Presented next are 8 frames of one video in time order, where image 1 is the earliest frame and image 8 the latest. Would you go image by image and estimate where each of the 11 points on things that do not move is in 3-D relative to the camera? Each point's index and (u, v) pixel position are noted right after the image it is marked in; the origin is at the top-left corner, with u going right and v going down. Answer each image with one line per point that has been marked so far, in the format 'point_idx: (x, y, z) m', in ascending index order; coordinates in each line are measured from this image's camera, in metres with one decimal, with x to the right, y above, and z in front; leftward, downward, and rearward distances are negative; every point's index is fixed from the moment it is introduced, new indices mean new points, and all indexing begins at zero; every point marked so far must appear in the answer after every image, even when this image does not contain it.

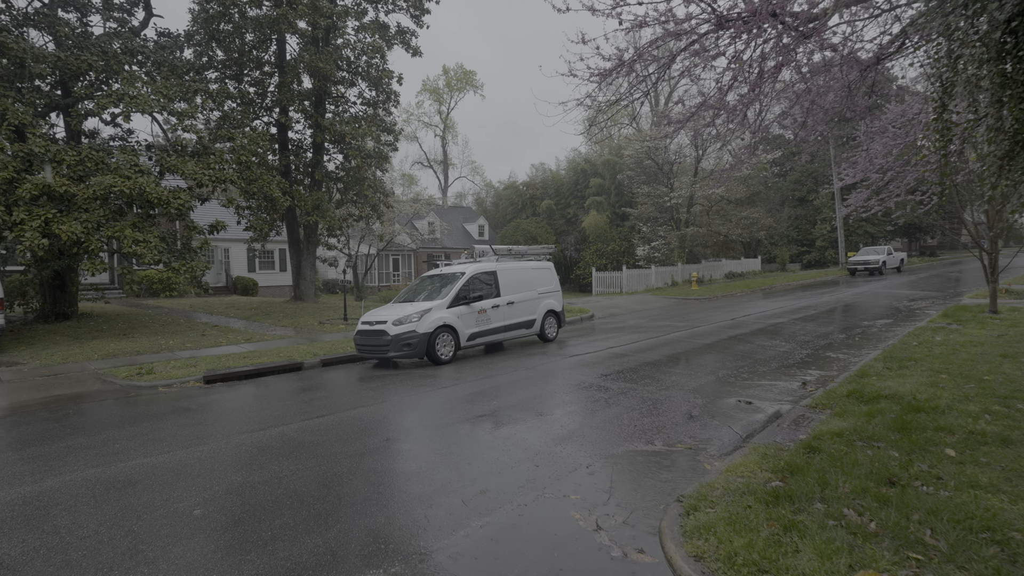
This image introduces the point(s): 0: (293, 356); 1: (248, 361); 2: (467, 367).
0: (-4.4, -1.4, +10.5) m
1: (-5.0, -1.4, +9.9) m
2: (-0.8, -1.4, +9.1) m
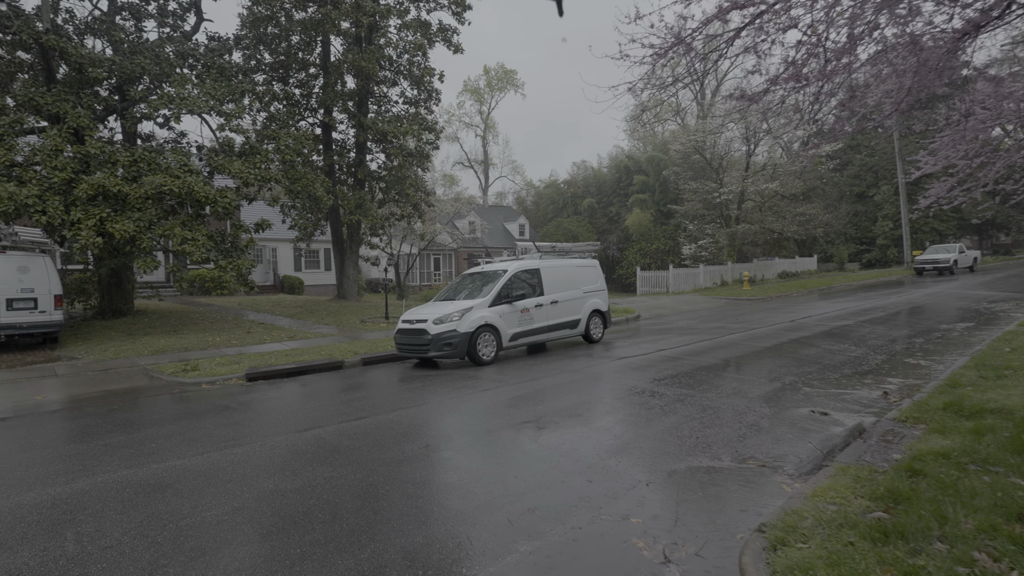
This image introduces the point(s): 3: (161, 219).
0: (-3.5, -1.3, +10.3) m
1: (-4.2, -1.3, +9.9) m
2: (0.0, -1.4, +8.7) m
3: (-8.5, +1.7, +12.6) m
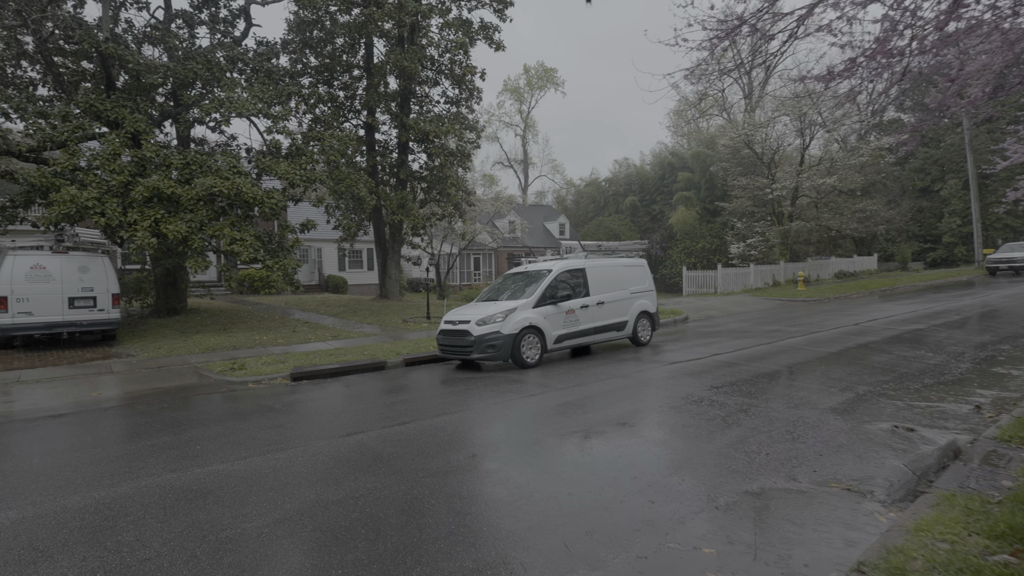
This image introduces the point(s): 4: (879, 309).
0: (-2.7, -1.3, +10.3) m
1: (-3.4, -1.3, +9.9) m
2: (+0.7, -1.4, +8.4) m
3: (-7.5, +1.7, +13.0) m
4: (+11.1, -0.6, +15.7) m
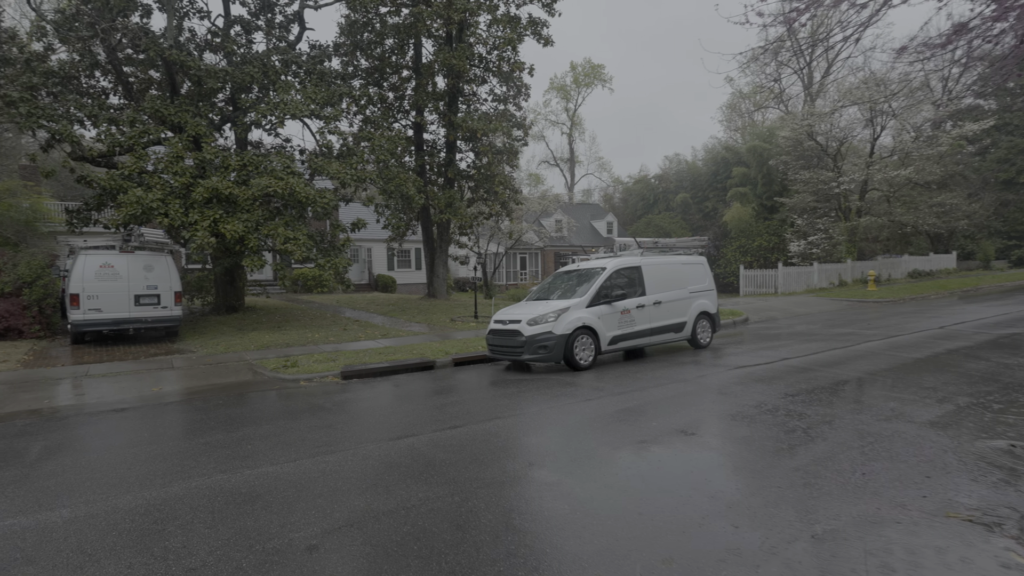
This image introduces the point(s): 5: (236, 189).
0: (-1.7, -1.3, +10.2) m
1: (-2.4, -1.3, +9.8) m
2: (+1.5, -1.3, +8.0) m
3: (-6.2, +1.7, +13.2) m
4: (+12.5, -0.6, +14.4) m
5: (-6.7, +2.4, +12.7) m
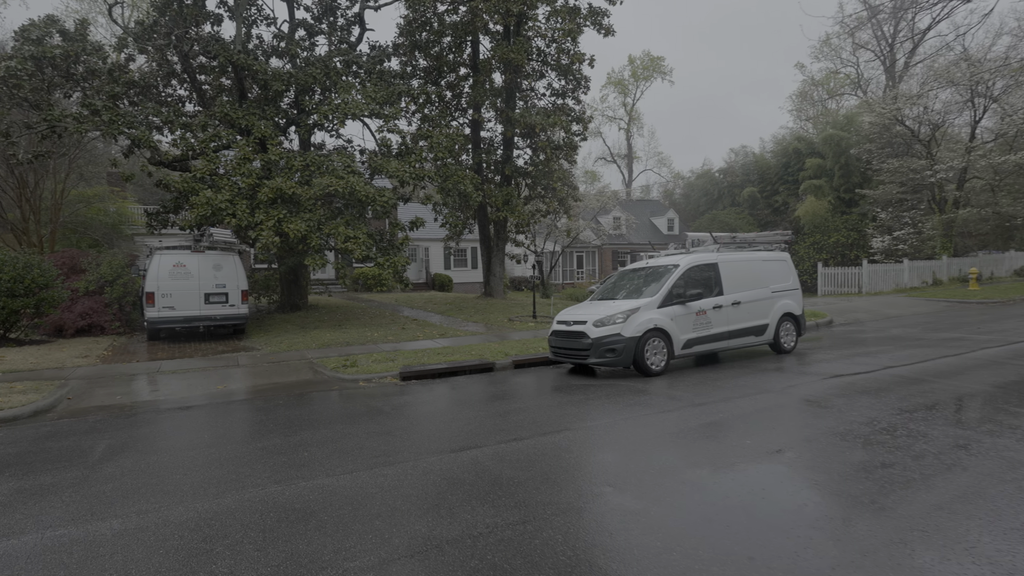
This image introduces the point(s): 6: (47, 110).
0: (-0.5, -1.3, +9.8) m
1: (-1.3, -1.3, +9.5) m
2: (+2.4, -1.3, +7.3) m
3: (-4.7, +1.8, +13.3) m
4: (+14.0, -0.6, +12.5) m
5: (-5.3, +2.4, +12.8) m
6: (-11.9, +4.6, +13.4) m
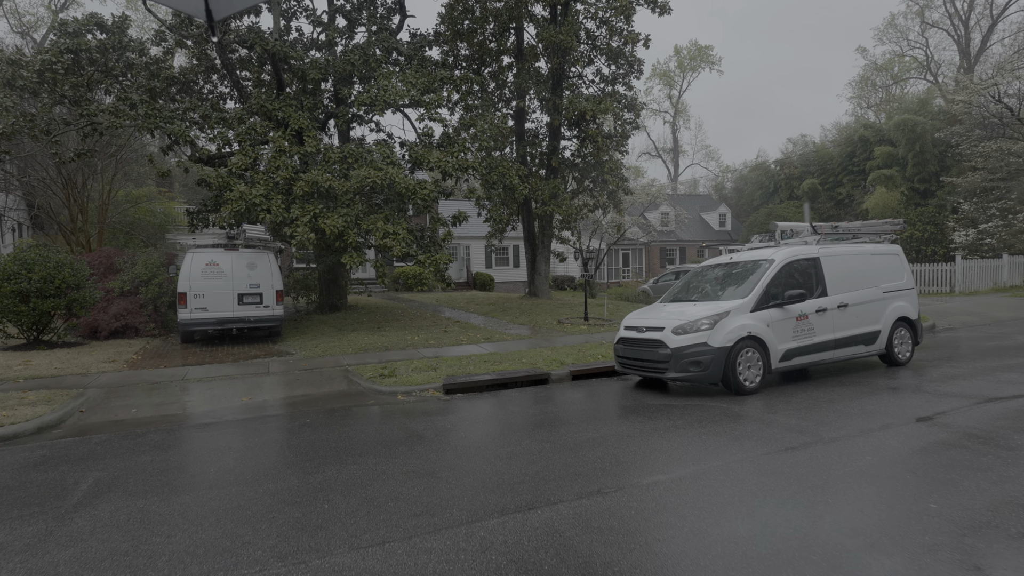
0: (+0.4, -1.3, +8.7) m
1: (-0.4, -1.3, +8.5) m
2: (+3.2, -1.3, +6.0) m
3: (-3.5, +1.8, +12.5) m
4: (+15.1, -0.6, +10.3) m
5: (-4.1, +2.5, +12.0) m
6: (-10.7, +4.6, +13.1) m
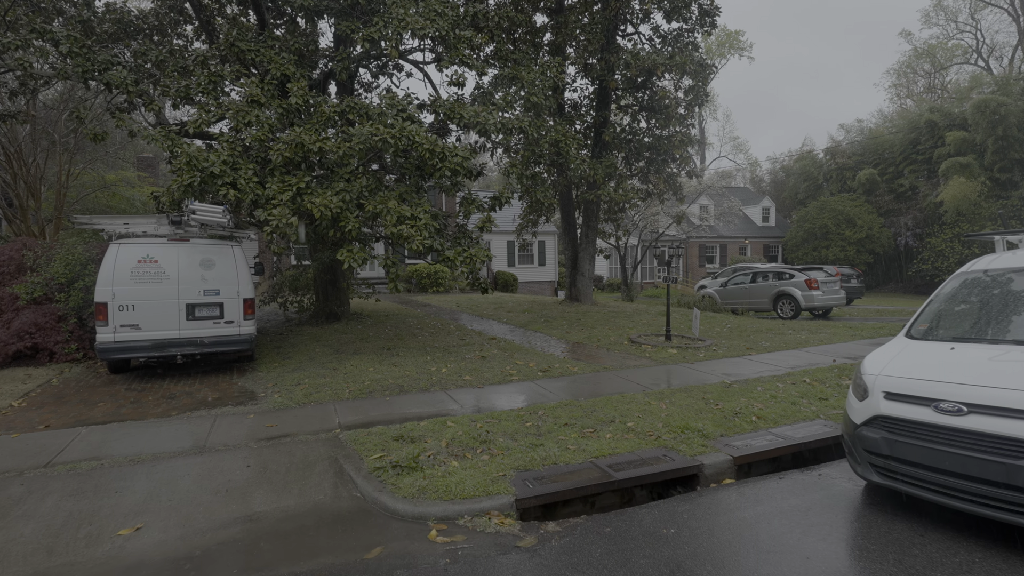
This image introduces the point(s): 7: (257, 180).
0: (+1.5, -1.4, +5.1) m
1: (+0.7, -1.4, +4.9) m
2: (+4.2, -1.5, +2.4) m
3: (-2.4, +1.6, +9.0) m
4: (+16.2, -0.8, +6.5) m
5: (-3.0, +2.3, +8.5) m
6: (-9.6, +4.5, +9.7) m
7: (-4.1, +1.7, +8.4) m
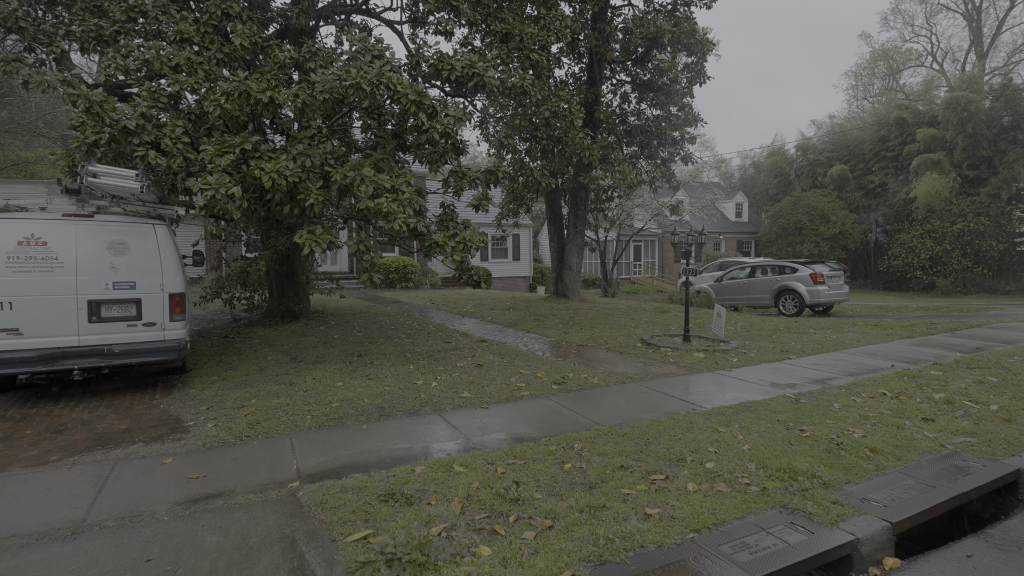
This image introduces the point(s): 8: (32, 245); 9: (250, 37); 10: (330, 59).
0: (+1.7, -1.4, +3.7) m
1: (+0.9, -1.4, +3.4) m
2: (+4.6, -1.5, +1.1) m
3: (-2.4, +1.7, +7.2) m
4: (+16.3, -0.8, +6.1) m
5: (-2.9, +2.4, +6.7) m
6: (-9.6, +4.6, +7.4) m
7: (-4.0, +1.8, +6.5) m
8: (-5.1, +0.5, +5.6) m
9: (-3.7, +3.5, +7.4) m
10: (-2.6, +3.2, +7.5) m
